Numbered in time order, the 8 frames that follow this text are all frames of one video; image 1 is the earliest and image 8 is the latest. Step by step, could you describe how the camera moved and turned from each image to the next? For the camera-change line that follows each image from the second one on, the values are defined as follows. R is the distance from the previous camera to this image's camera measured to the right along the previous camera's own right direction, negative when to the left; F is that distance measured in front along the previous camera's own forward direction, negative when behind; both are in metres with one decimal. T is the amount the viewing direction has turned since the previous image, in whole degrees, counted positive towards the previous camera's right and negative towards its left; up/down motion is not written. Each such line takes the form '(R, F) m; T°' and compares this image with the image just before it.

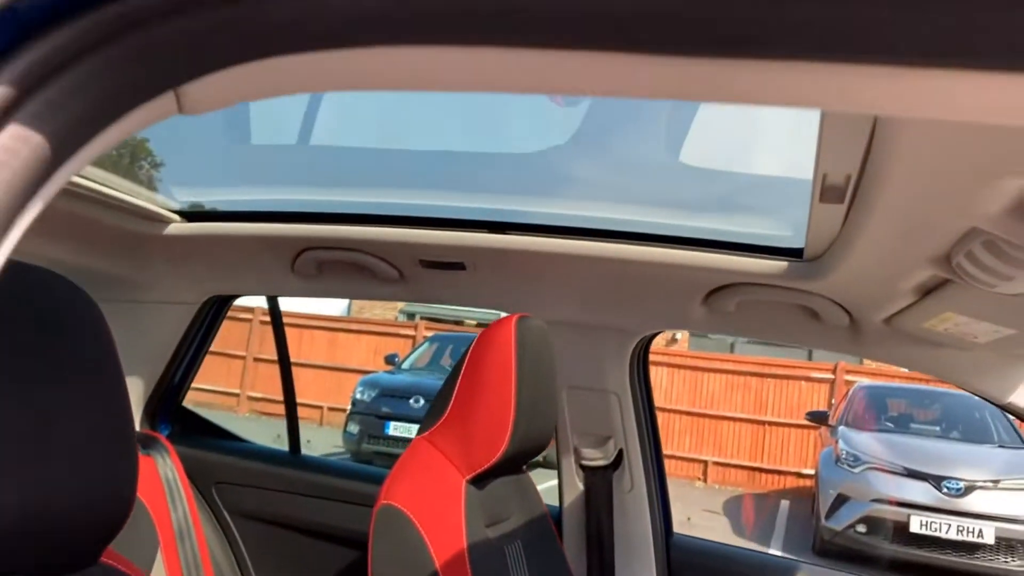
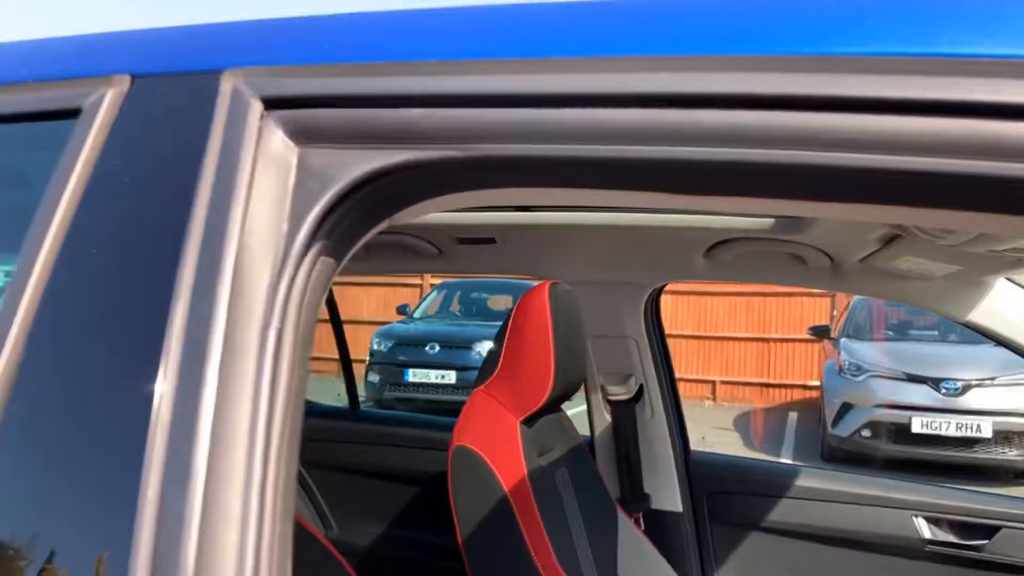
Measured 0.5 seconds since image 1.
(-0.1, -0.2) m; 0°
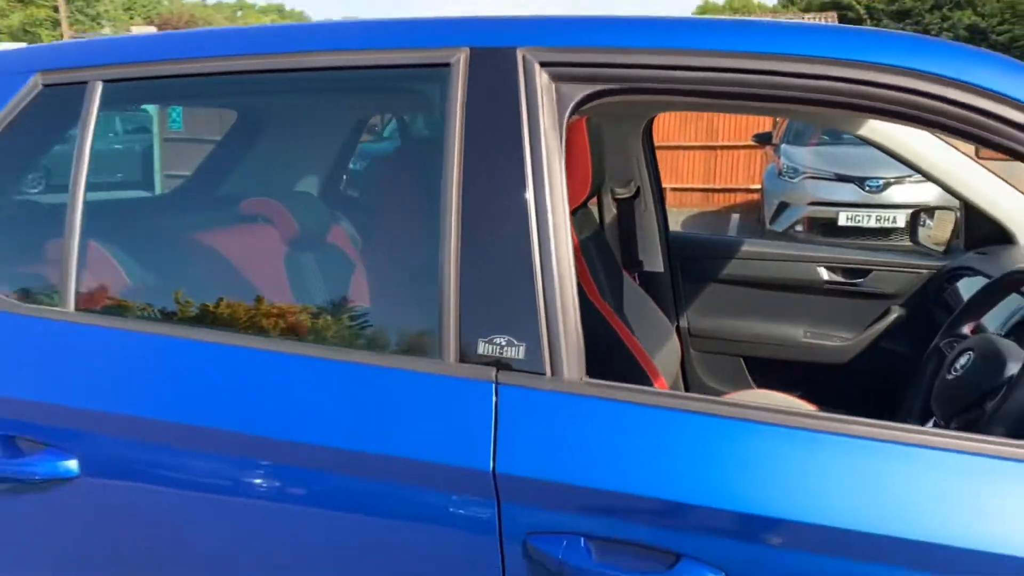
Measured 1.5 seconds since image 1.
(-0.3, -0.8) m; +4°
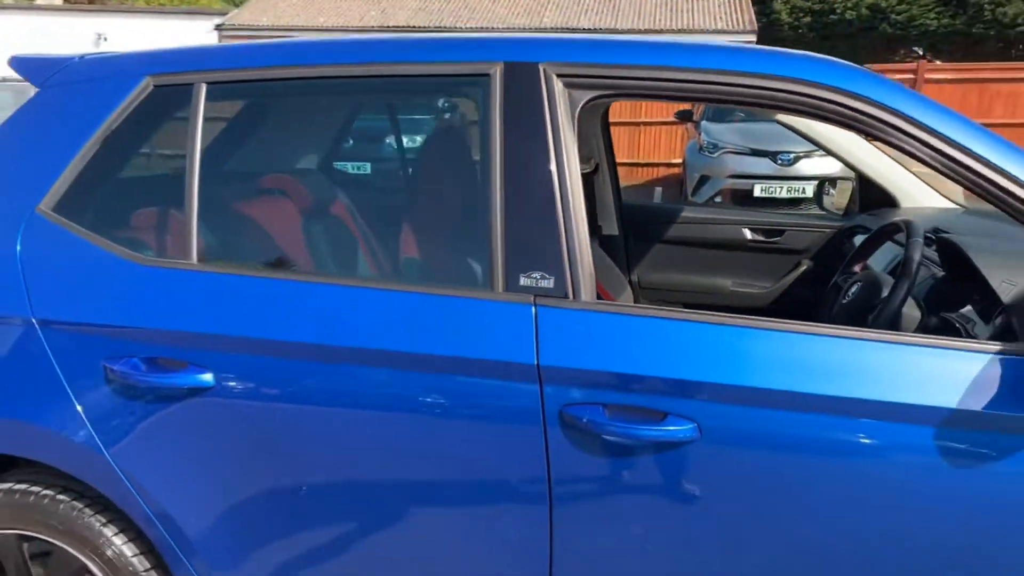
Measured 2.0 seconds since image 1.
(-0.2, -0.5) m; +5°
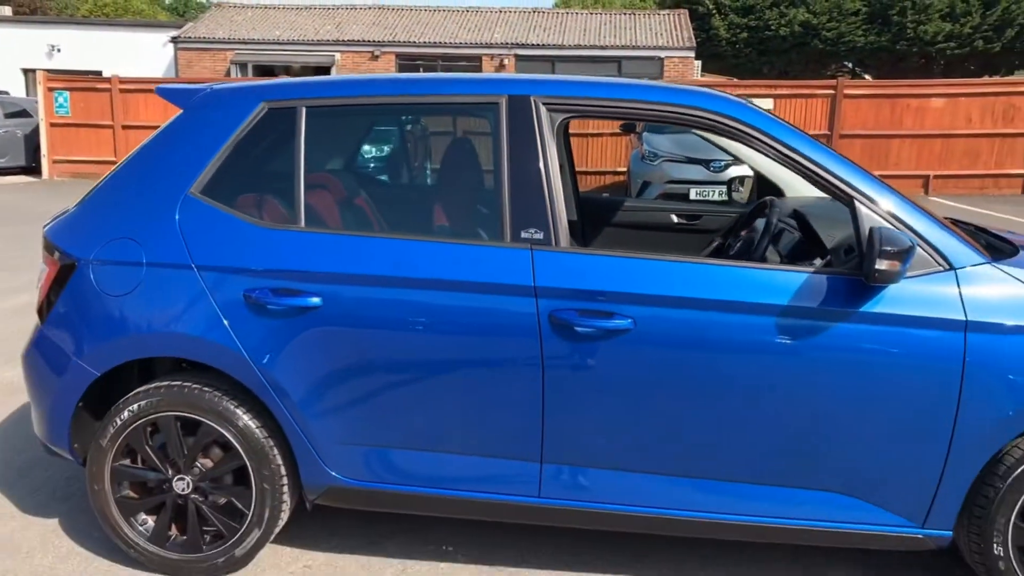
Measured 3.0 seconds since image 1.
(-0.2, -0.9) m; +4°
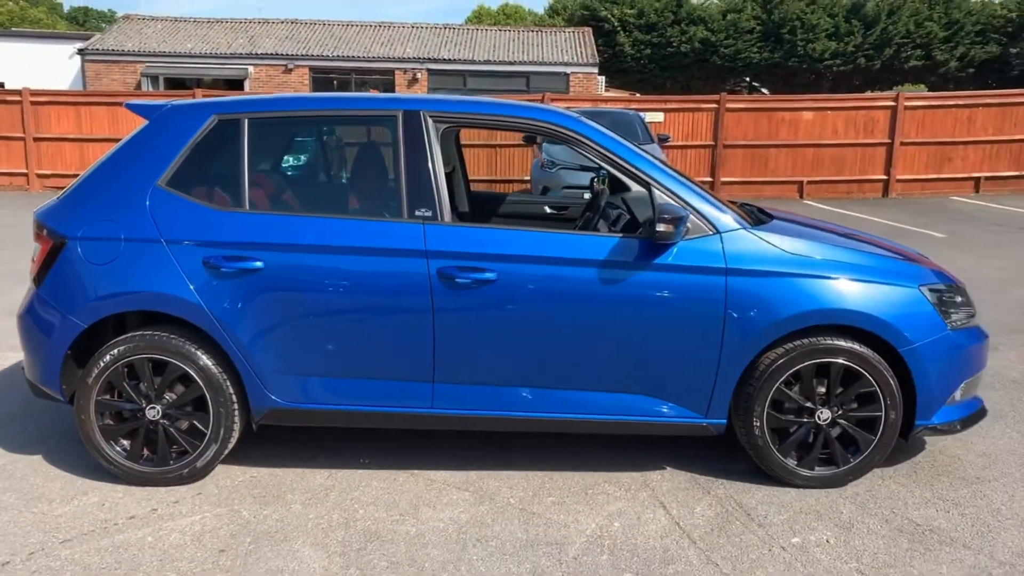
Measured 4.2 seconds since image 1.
(+0.1, -0.9) m; +6°
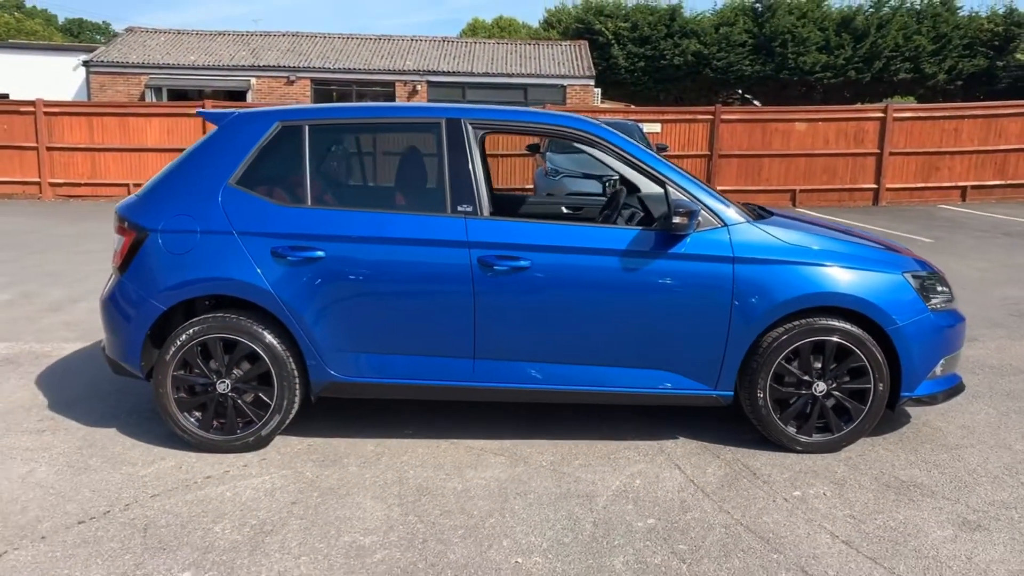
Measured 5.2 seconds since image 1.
(-0.2, -0.4) m; +1°
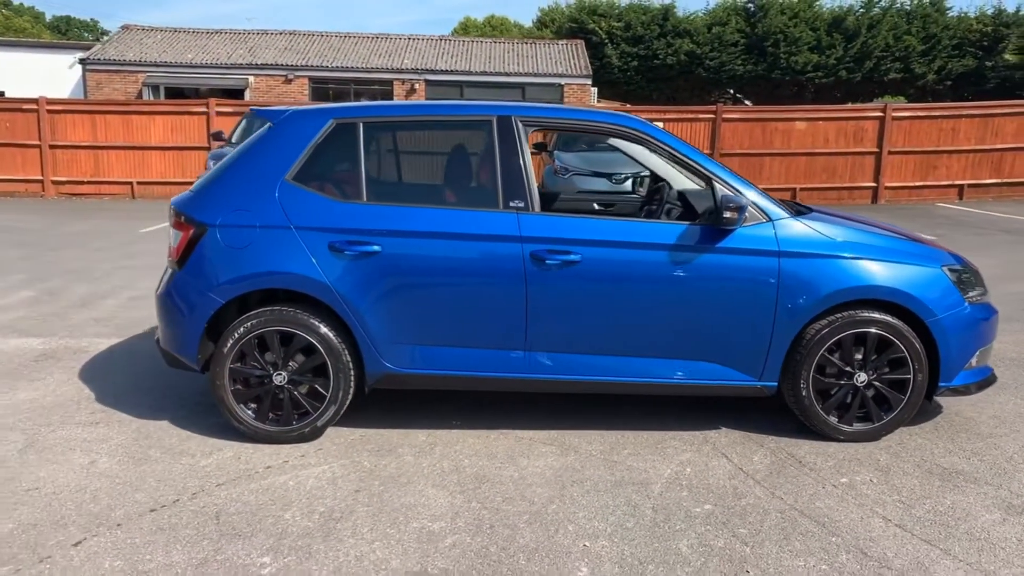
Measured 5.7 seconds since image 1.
(-0.3, -0.1) m; +1°
